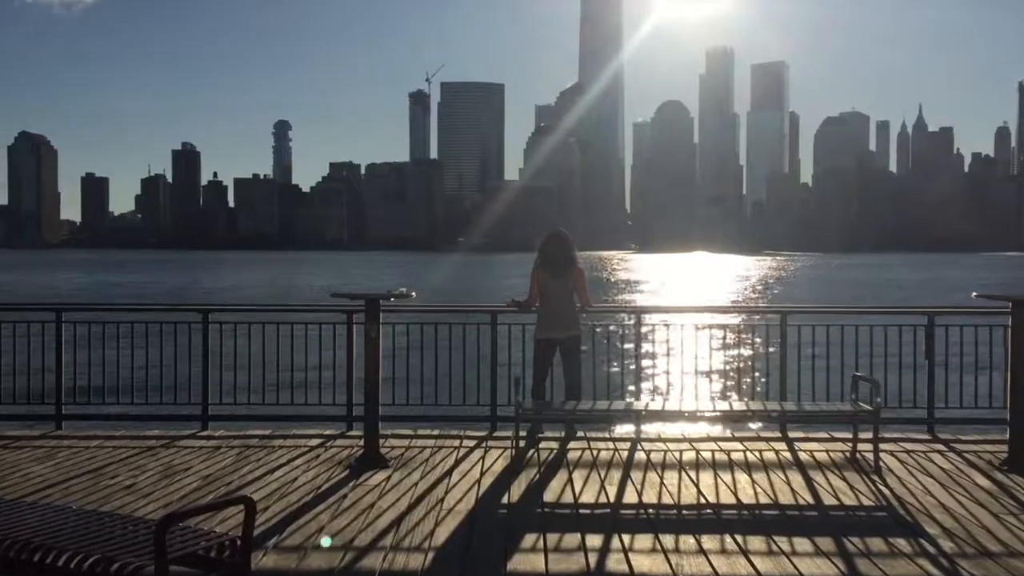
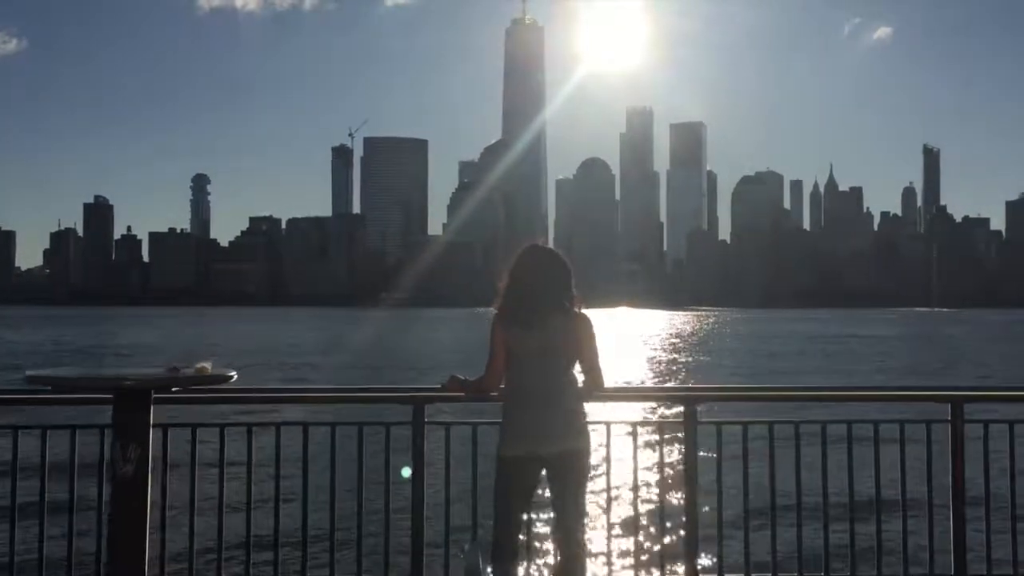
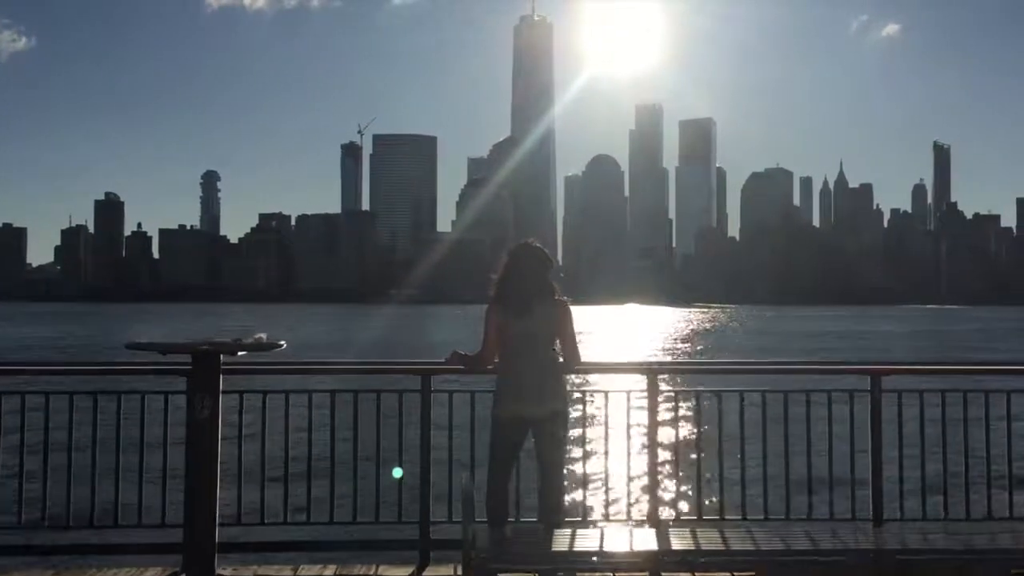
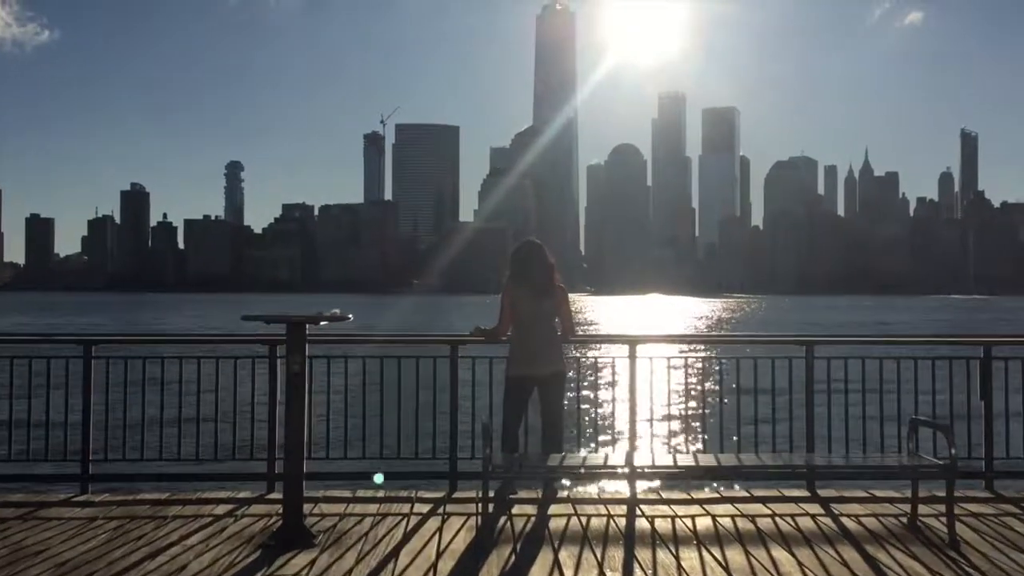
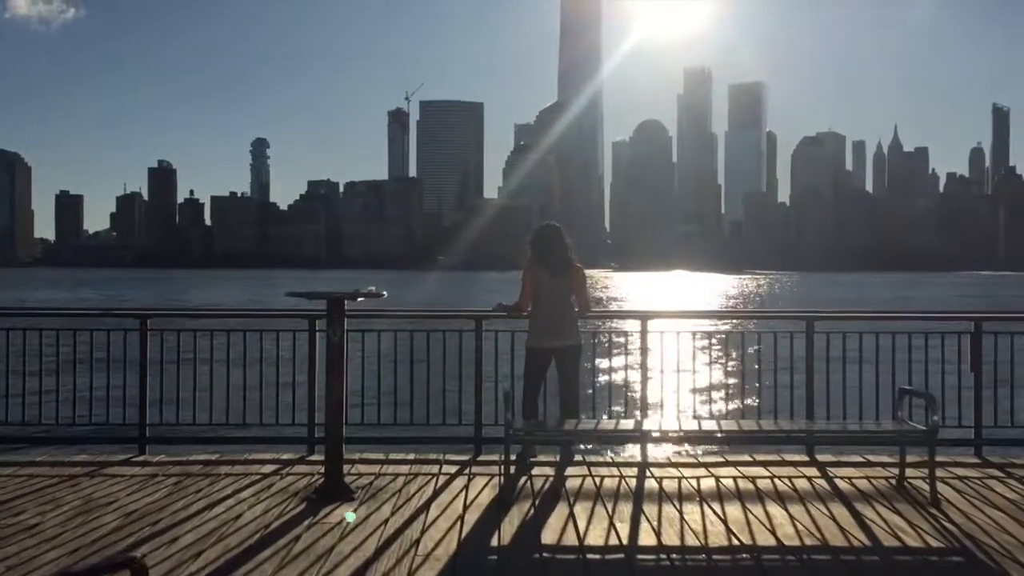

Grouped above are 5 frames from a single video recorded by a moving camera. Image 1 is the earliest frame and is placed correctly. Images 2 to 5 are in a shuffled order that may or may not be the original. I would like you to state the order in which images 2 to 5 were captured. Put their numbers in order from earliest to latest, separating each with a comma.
5, 4, 3, 2
